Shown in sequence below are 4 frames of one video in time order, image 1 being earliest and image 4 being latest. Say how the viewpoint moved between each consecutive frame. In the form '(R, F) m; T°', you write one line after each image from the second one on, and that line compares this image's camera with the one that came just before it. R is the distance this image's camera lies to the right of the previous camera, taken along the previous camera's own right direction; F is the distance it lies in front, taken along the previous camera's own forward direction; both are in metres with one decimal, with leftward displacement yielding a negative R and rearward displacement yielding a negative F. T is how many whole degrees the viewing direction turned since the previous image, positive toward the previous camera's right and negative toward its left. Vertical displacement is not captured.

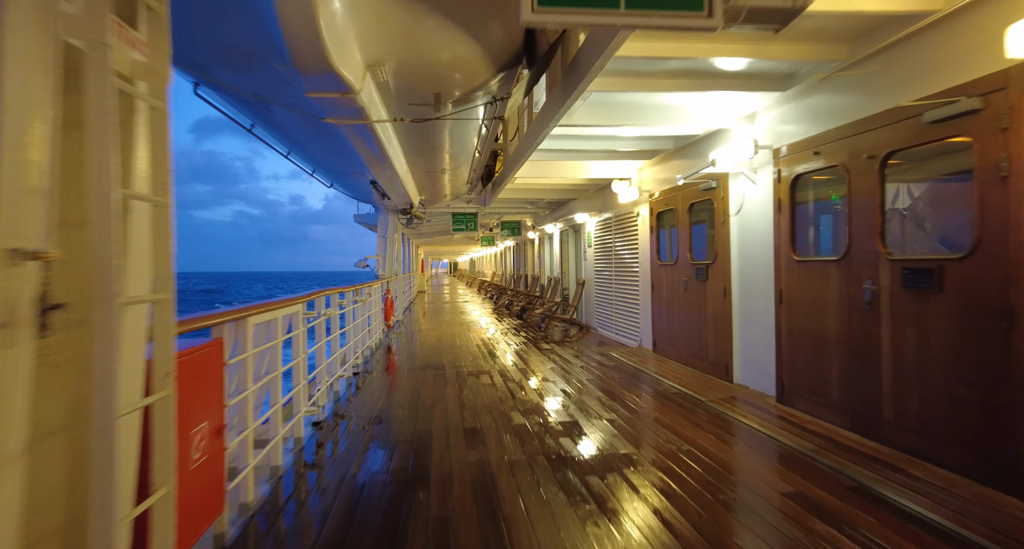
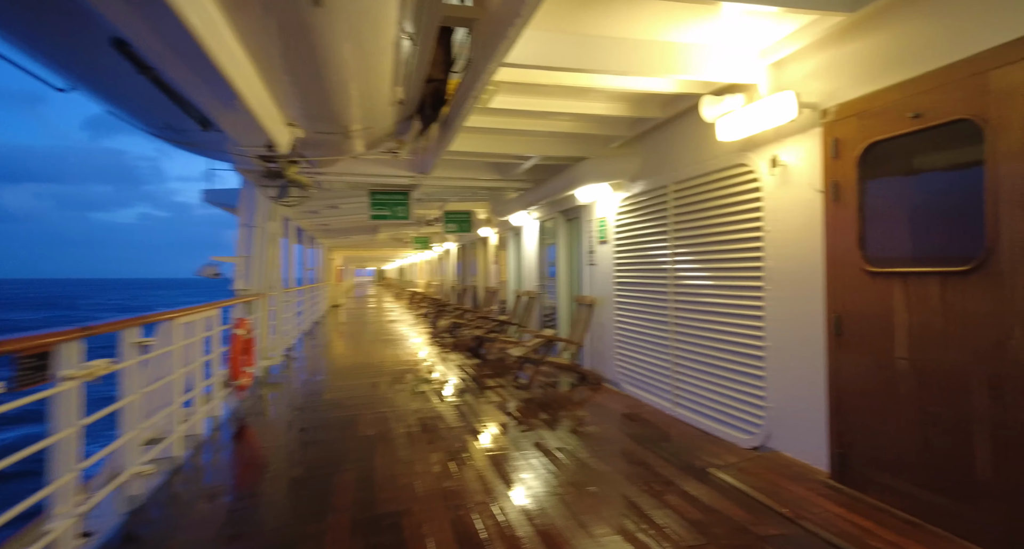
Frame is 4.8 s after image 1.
(-0.3, +3.1) m; +9°
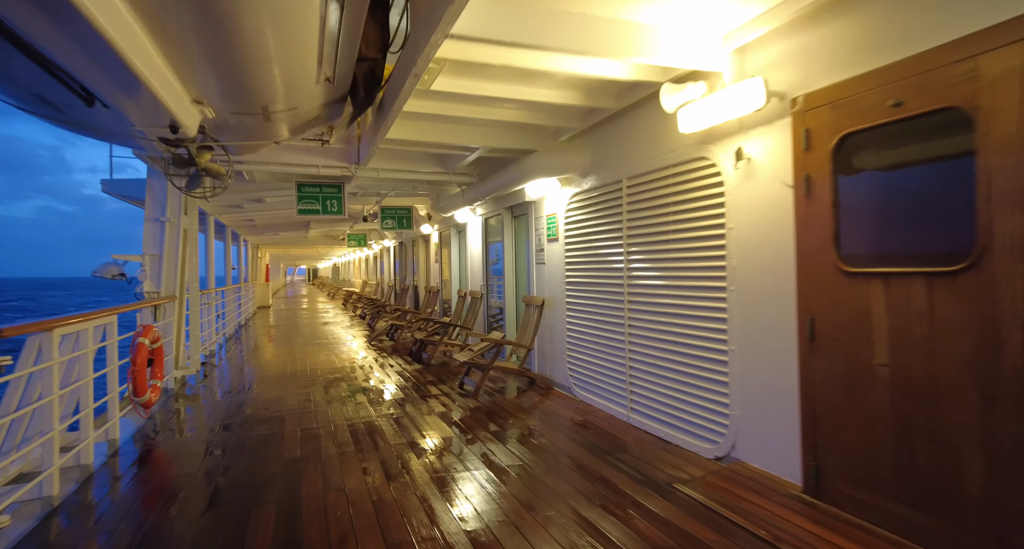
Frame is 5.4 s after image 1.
(0.0, +0.3) m; +8°
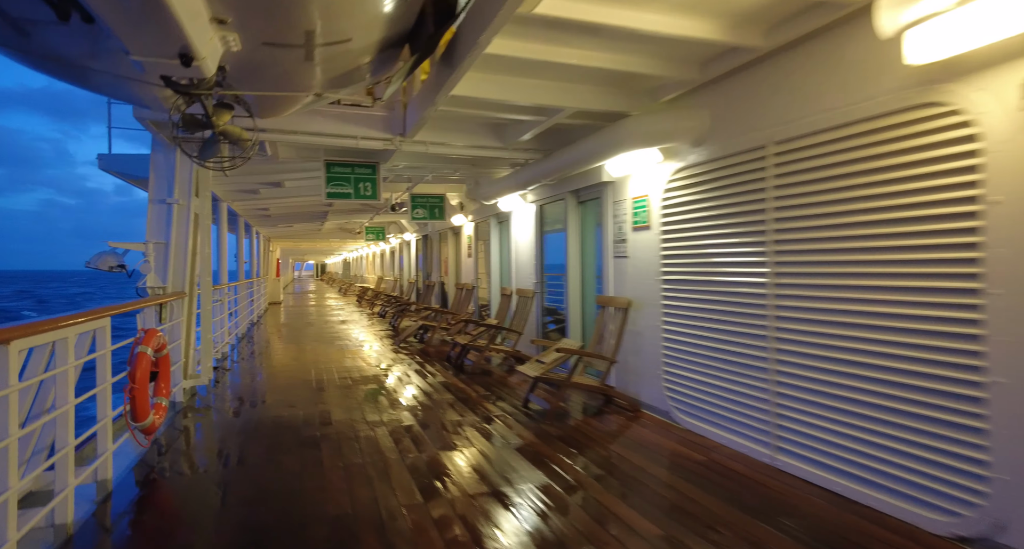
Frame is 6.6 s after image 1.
(-0.6, +0.8) m; -1°
